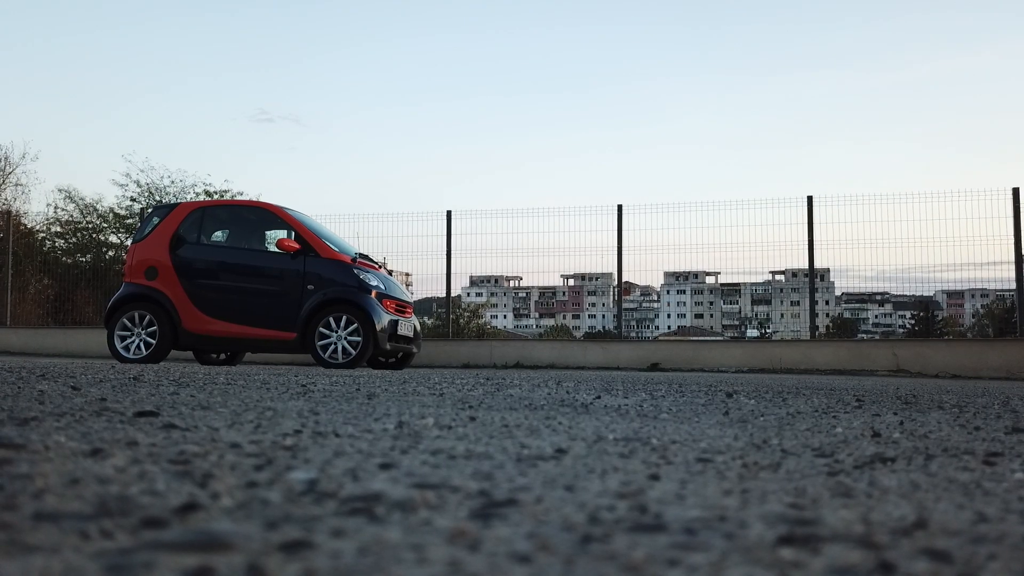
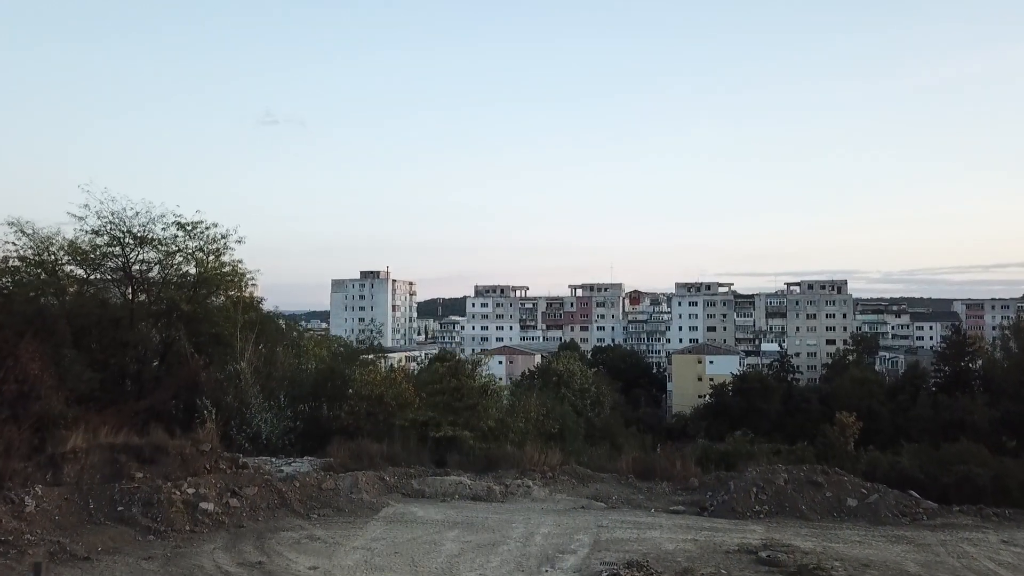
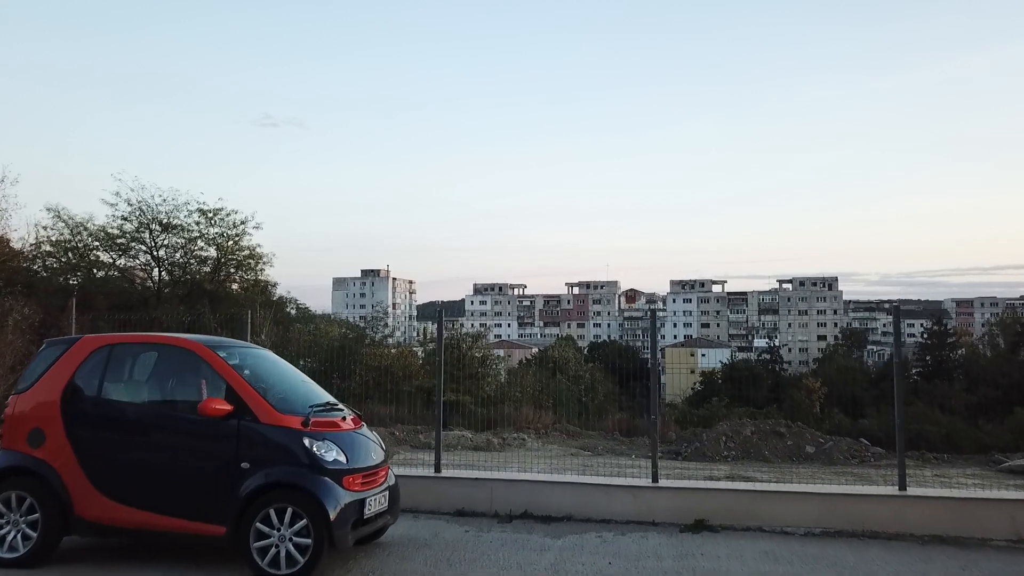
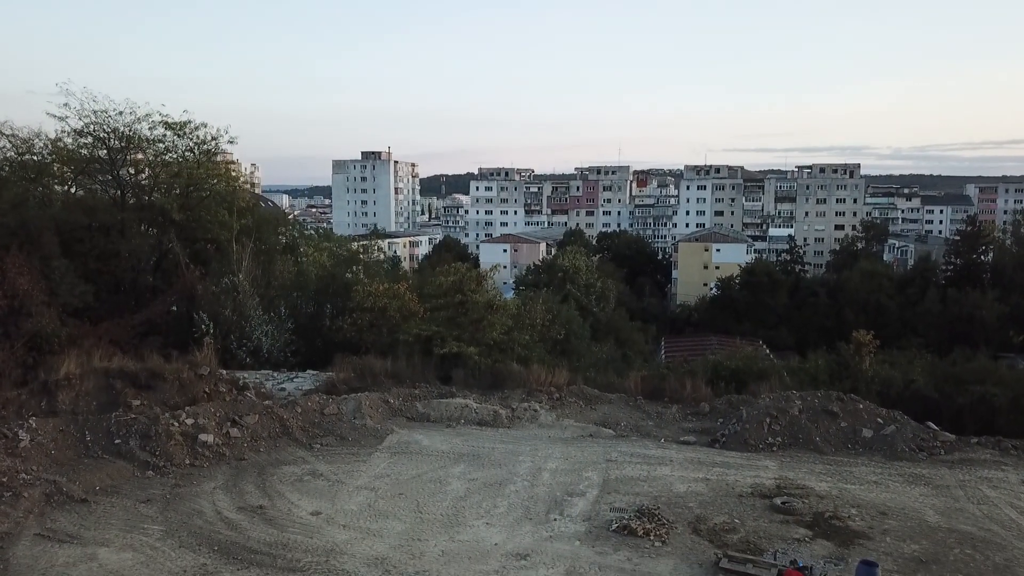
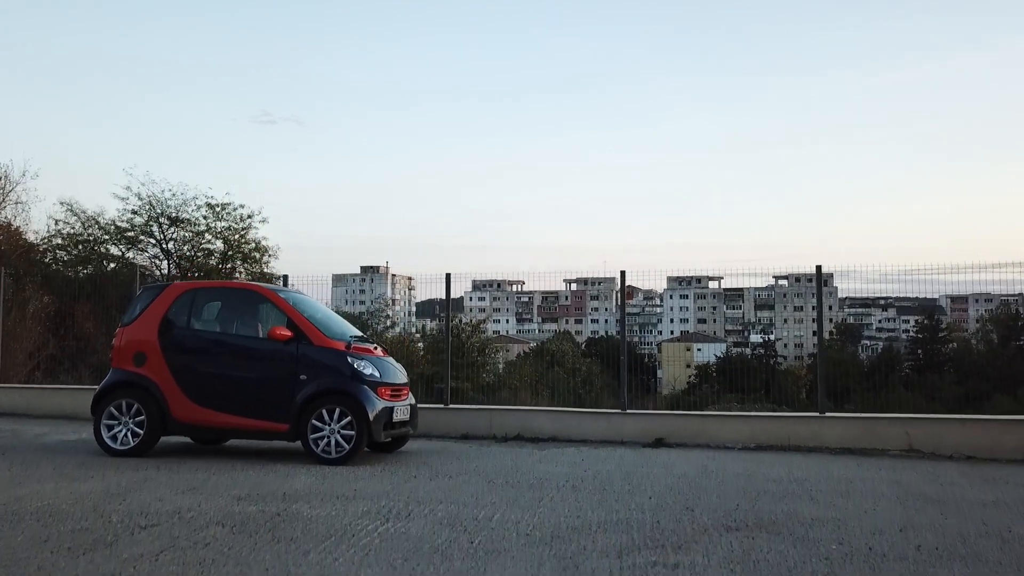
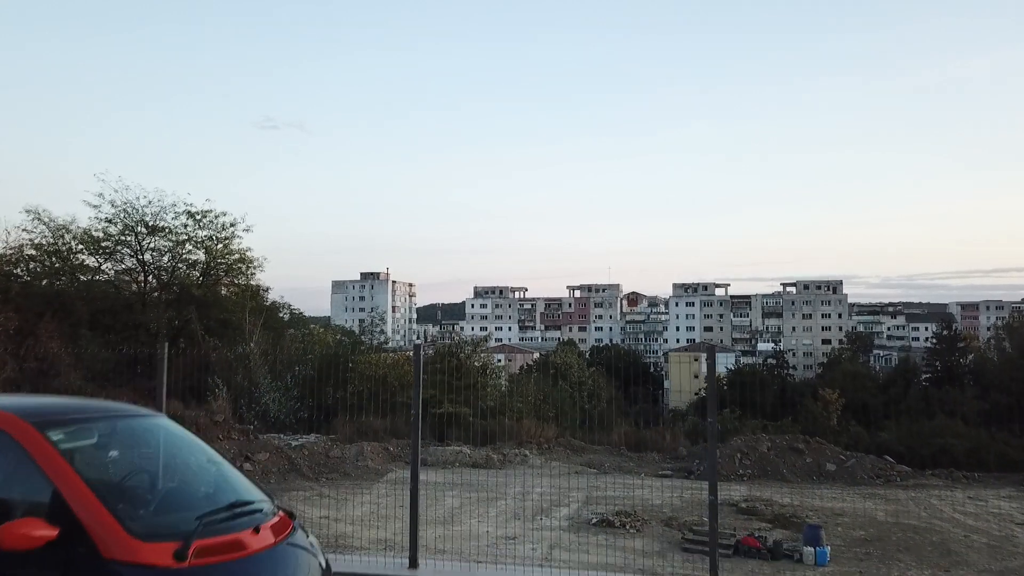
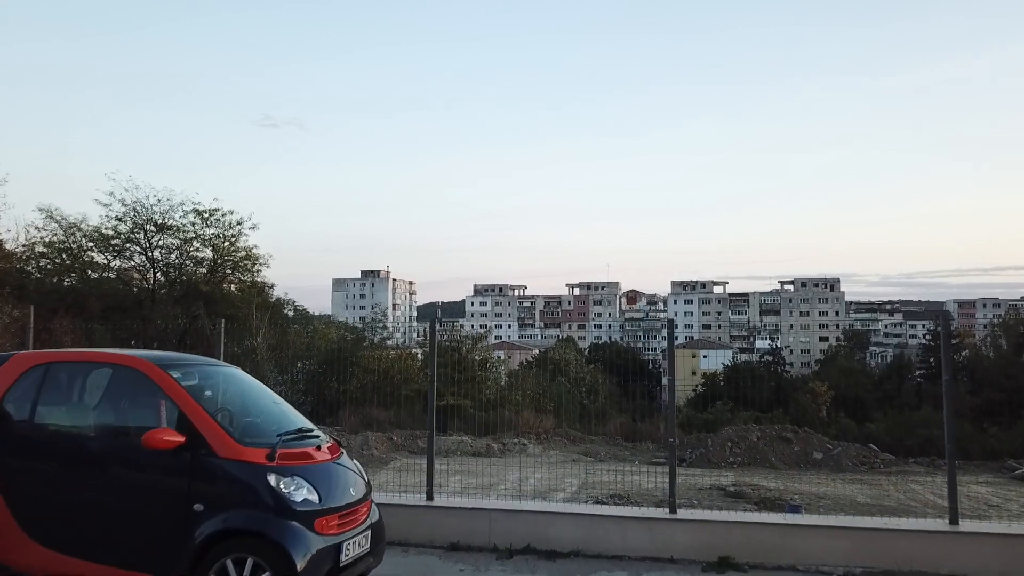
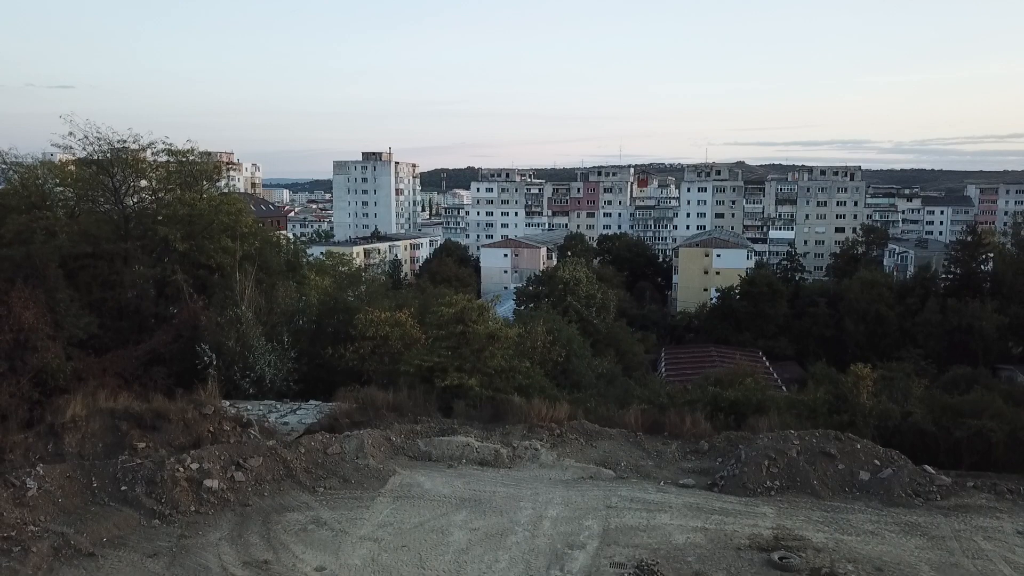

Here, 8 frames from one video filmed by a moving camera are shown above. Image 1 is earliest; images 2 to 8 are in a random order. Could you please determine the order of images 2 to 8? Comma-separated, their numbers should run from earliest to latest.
5, 3, 7, 6, 2, 4, 8
